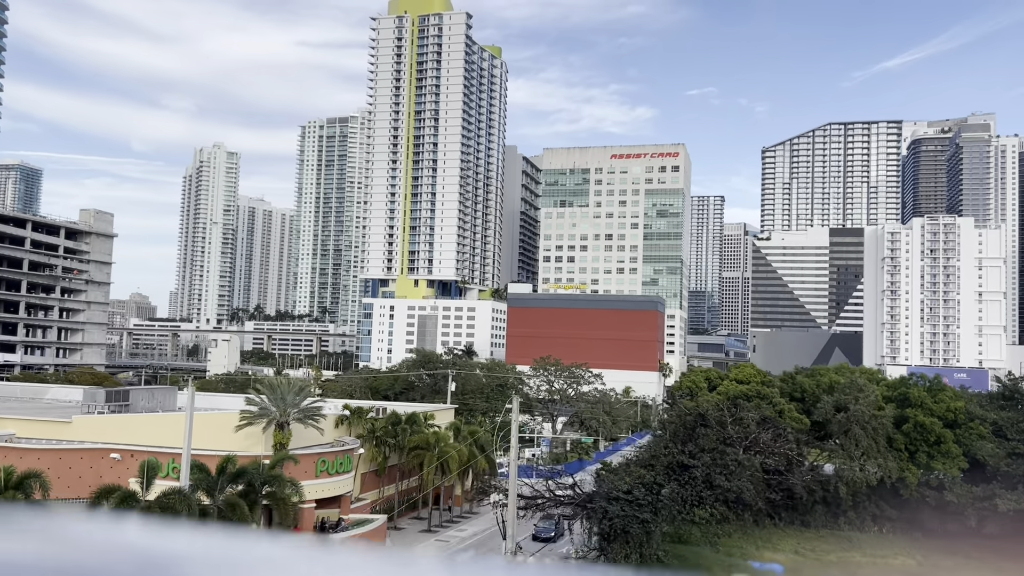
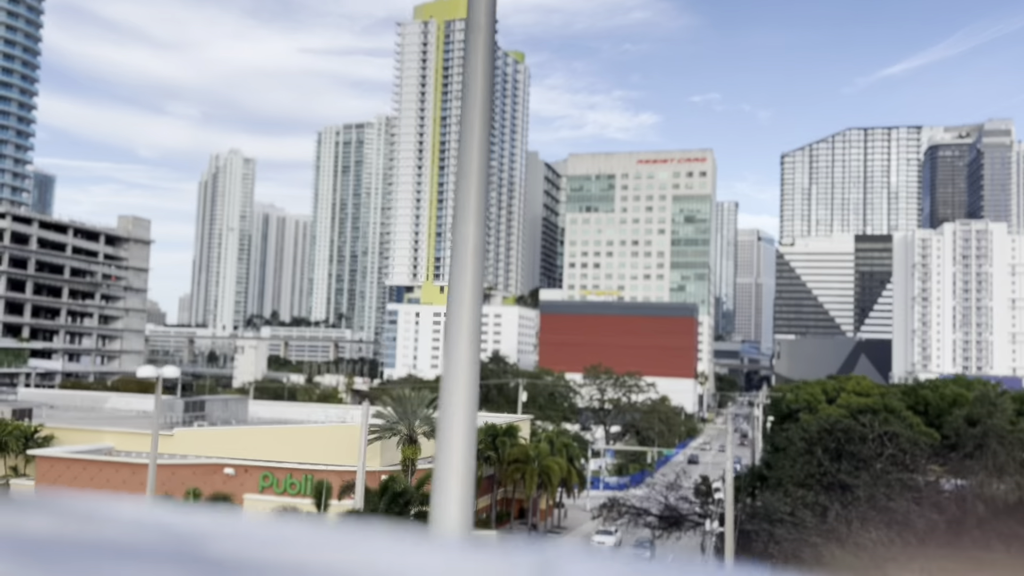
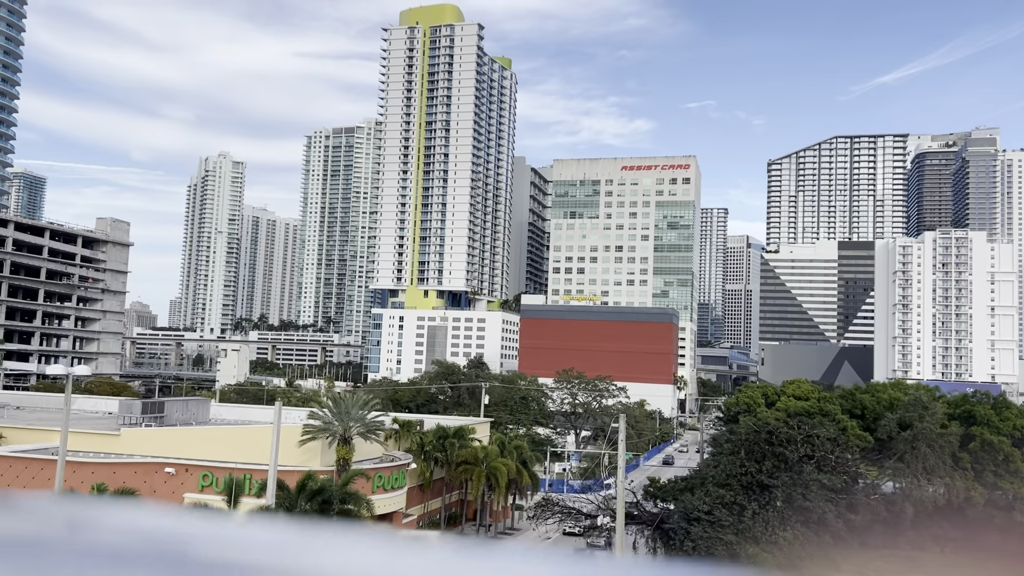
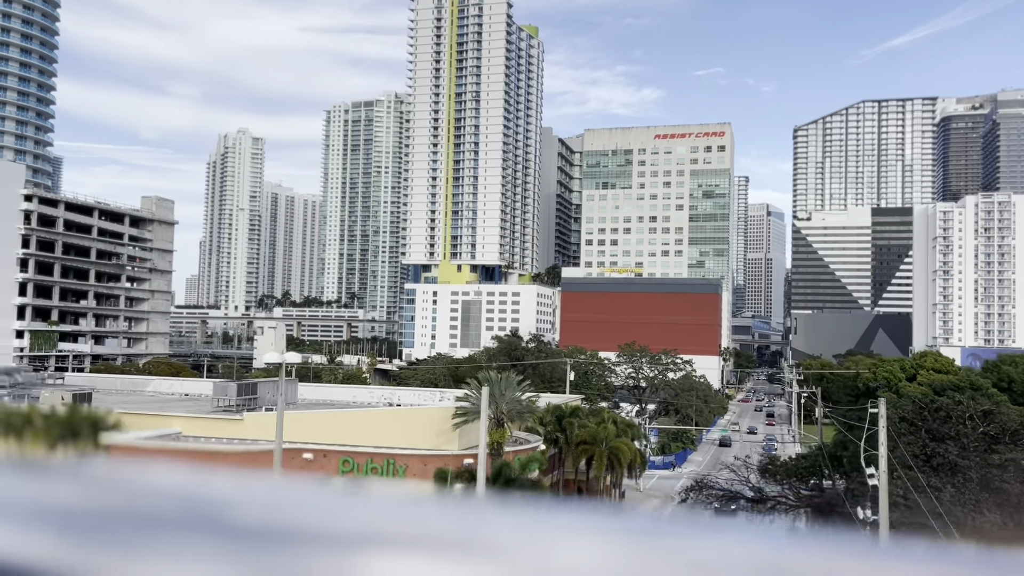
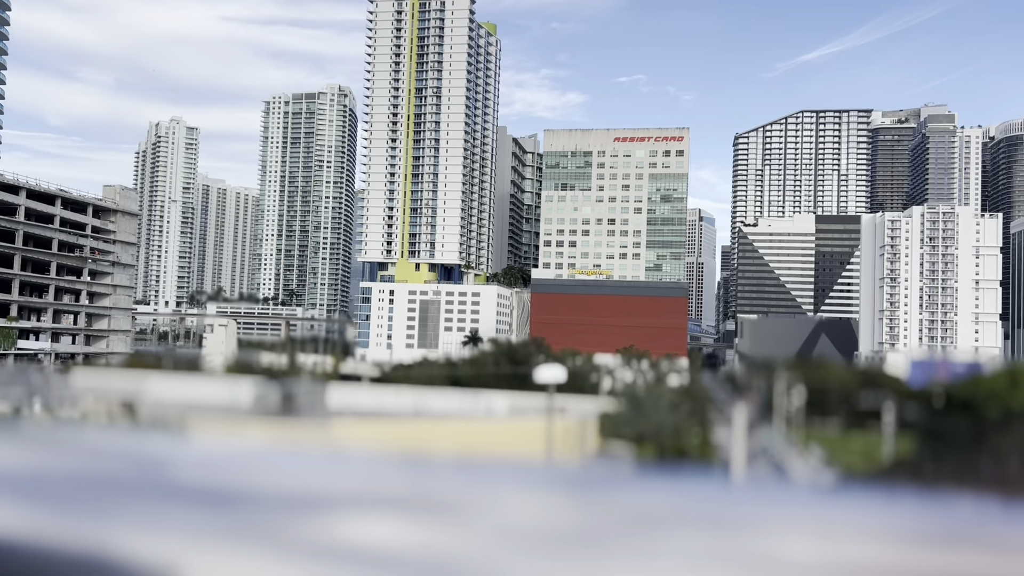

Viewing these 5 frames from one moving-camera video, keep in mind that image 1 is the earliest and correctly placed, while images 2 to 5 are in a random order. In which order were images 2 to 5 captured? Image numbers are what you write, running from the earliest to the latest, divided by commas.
3, 2, 4, 5
